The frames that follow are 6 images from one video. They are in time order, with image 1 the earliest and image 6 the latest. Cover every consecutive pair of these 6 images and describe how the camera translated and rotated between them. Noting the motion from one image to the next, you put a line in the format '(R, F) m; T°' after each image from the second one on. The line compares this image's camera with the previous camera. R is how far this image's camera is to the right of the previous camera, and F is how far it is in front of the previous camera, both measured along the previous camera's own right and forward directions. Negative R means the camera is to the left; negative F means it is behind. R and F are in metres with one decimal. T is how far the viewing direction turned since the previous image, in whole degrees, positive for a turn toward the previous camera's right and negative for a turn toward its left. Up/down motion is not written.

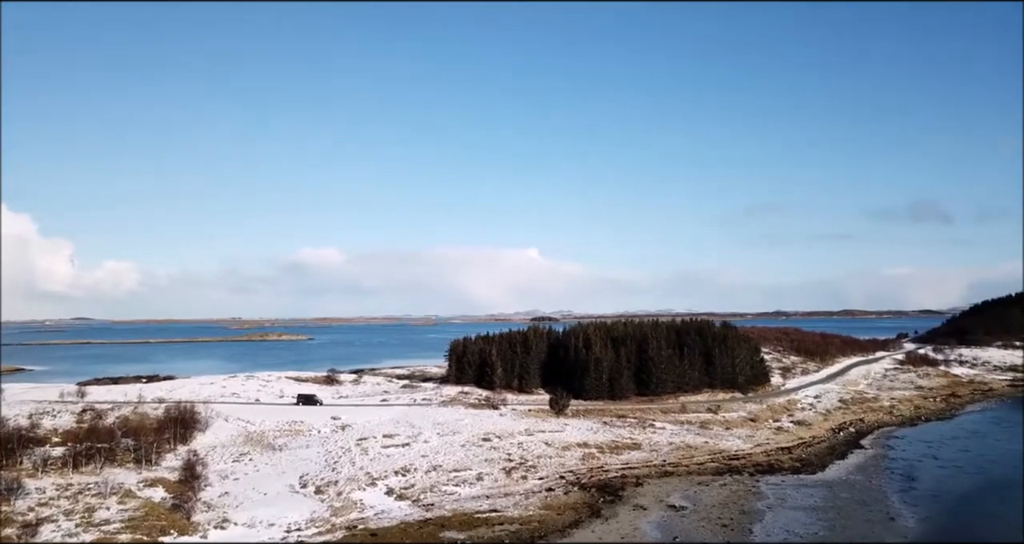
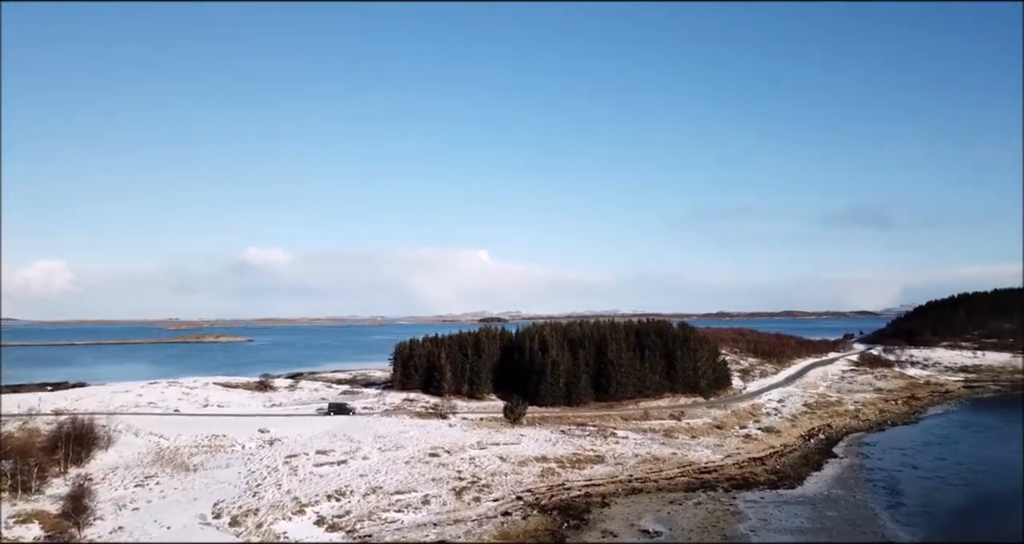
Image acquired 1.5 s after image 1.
(-0.1, +2.9) m; +4°
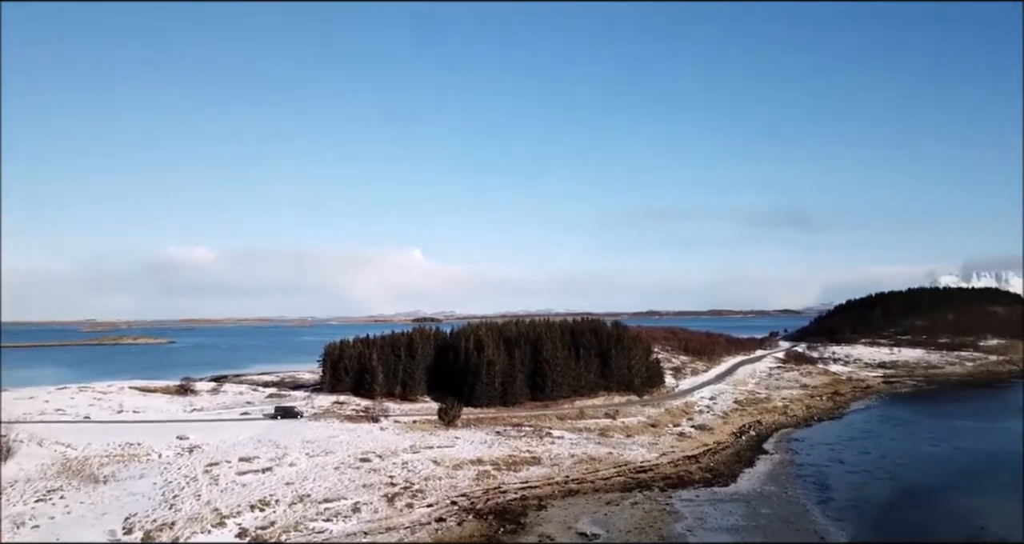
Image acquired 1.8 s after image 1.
(0.0, +0.7) m; +6°
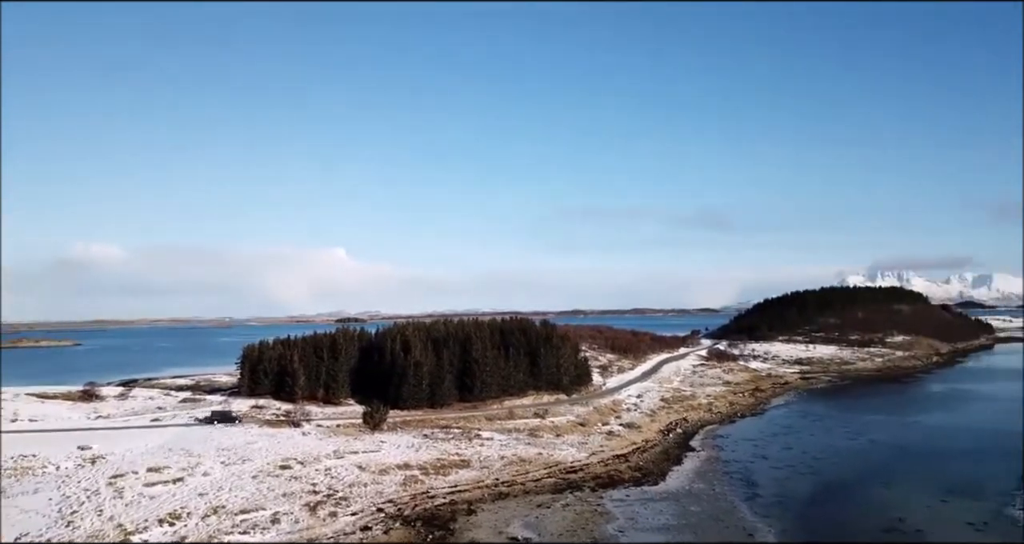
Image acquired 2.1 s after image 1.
(0.0, +0.7) m; +6°
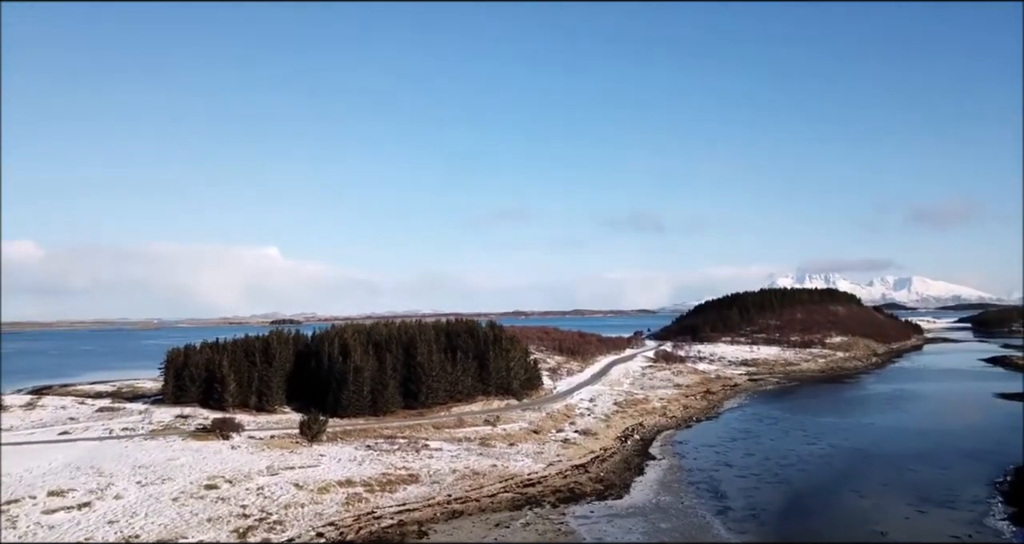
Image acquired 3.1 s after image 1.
(-0.4, +1.9) m; +5°
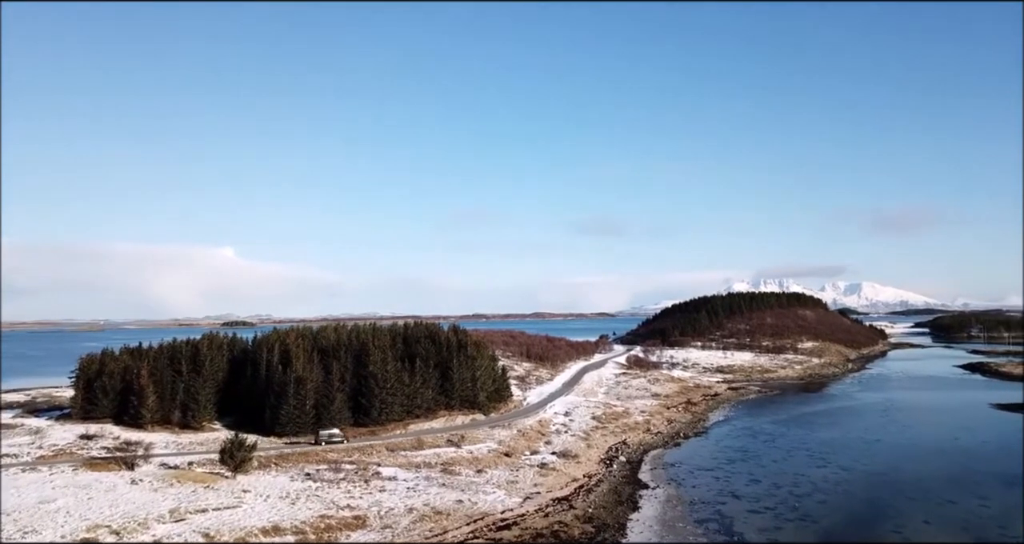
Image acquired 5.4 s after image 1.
(-0.4, +4.3) m; +4°
